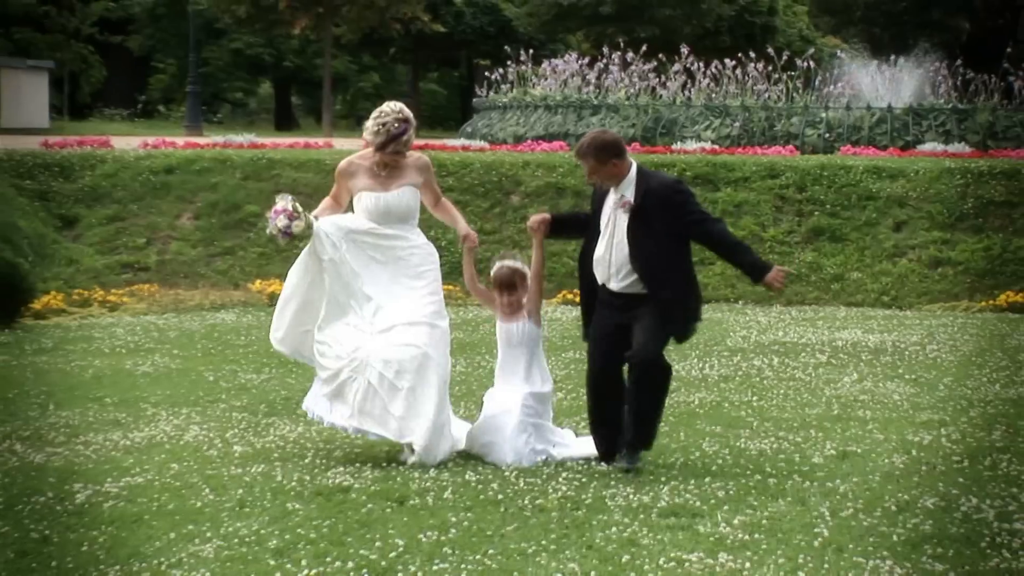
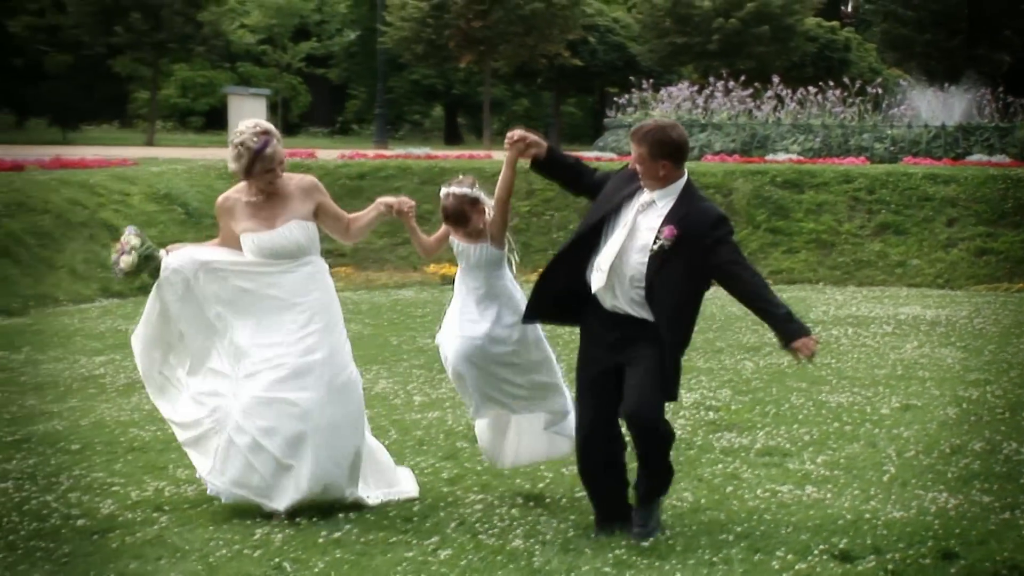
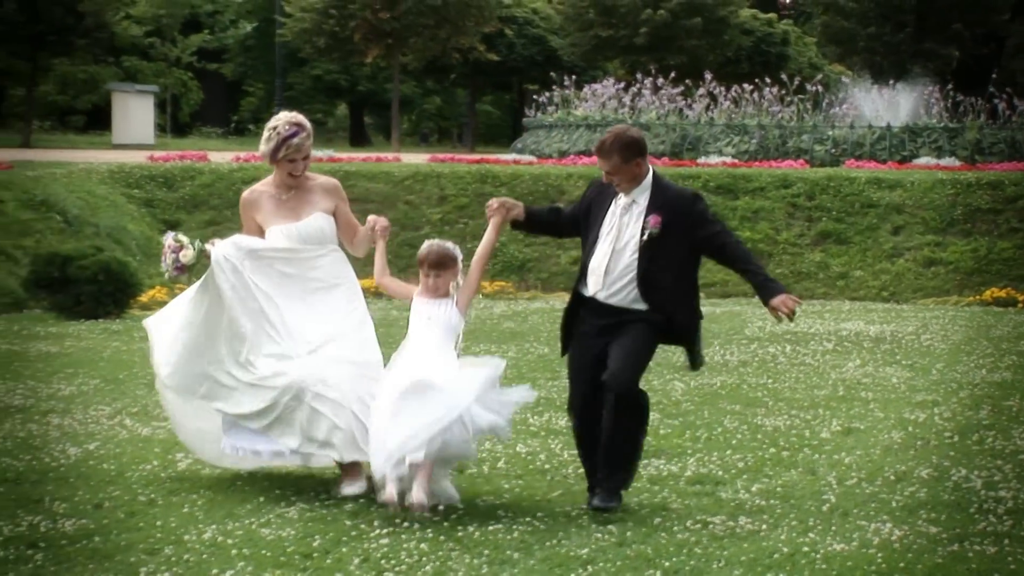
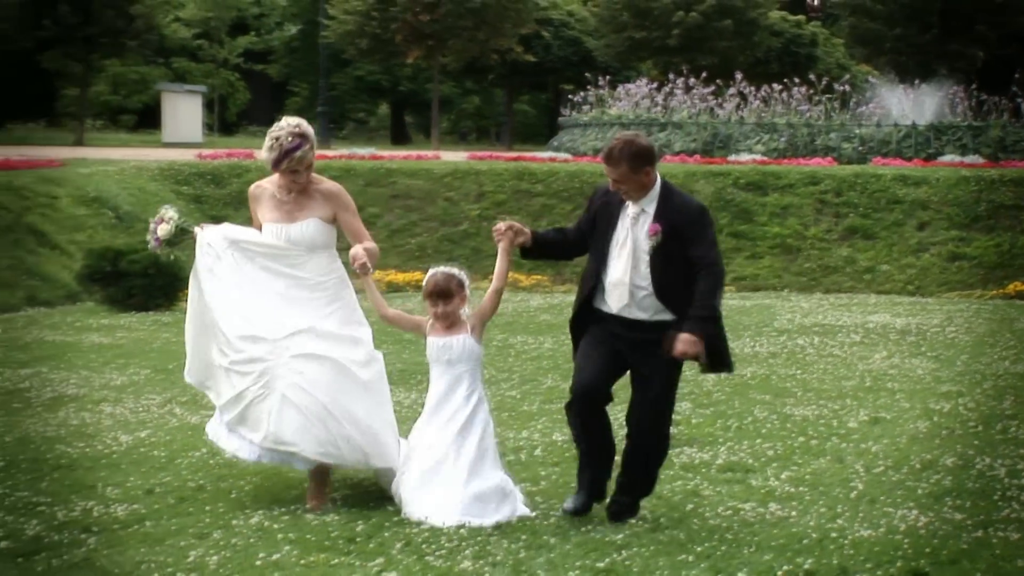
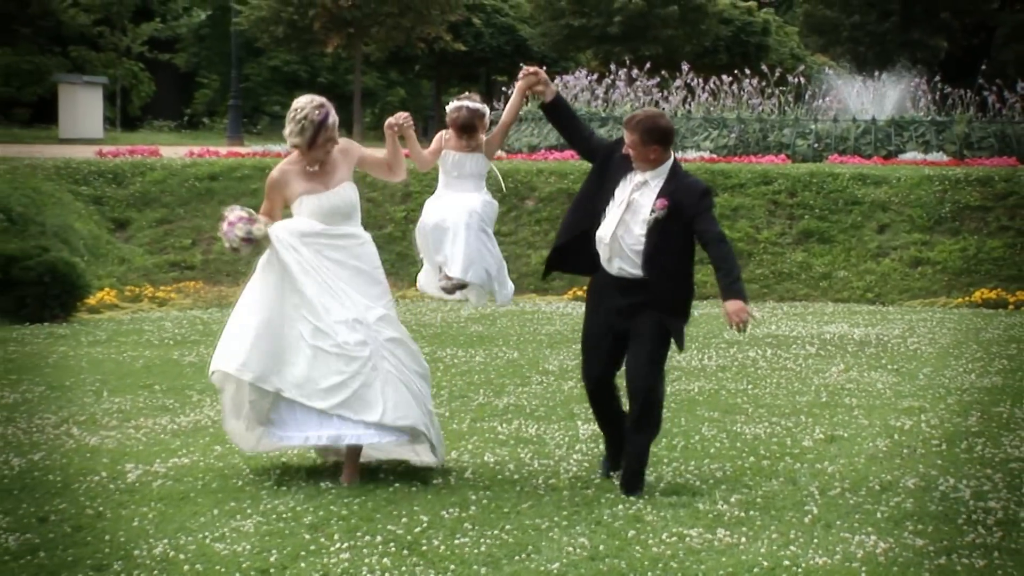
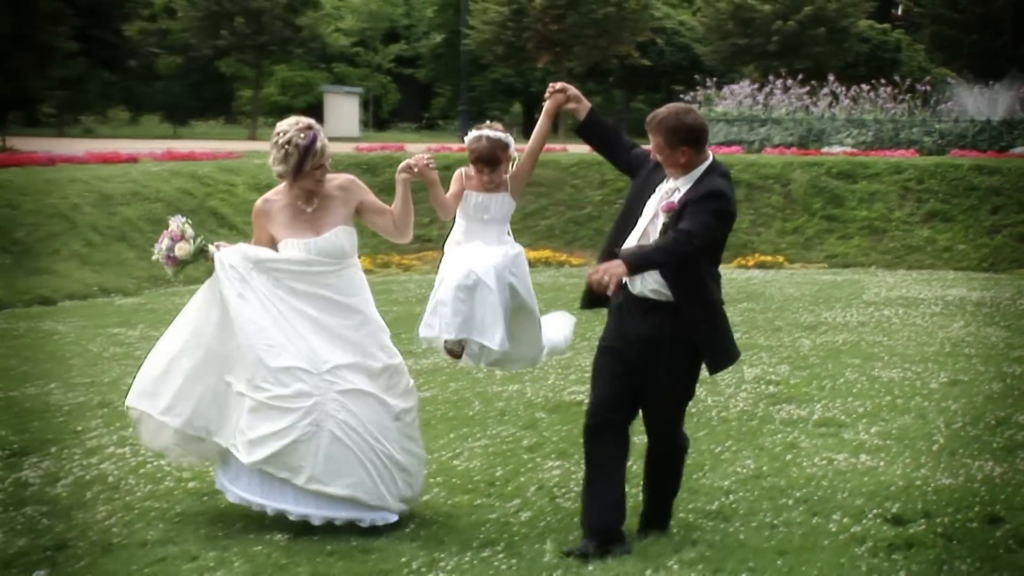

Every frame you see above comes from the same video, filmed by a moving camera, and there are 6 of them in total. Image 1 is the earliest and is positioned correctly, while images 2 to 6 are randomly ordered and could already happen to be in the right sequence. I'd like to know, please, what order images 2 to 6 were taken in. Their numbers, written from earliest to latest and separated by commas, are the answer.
5, 3, 4, 2, 6
